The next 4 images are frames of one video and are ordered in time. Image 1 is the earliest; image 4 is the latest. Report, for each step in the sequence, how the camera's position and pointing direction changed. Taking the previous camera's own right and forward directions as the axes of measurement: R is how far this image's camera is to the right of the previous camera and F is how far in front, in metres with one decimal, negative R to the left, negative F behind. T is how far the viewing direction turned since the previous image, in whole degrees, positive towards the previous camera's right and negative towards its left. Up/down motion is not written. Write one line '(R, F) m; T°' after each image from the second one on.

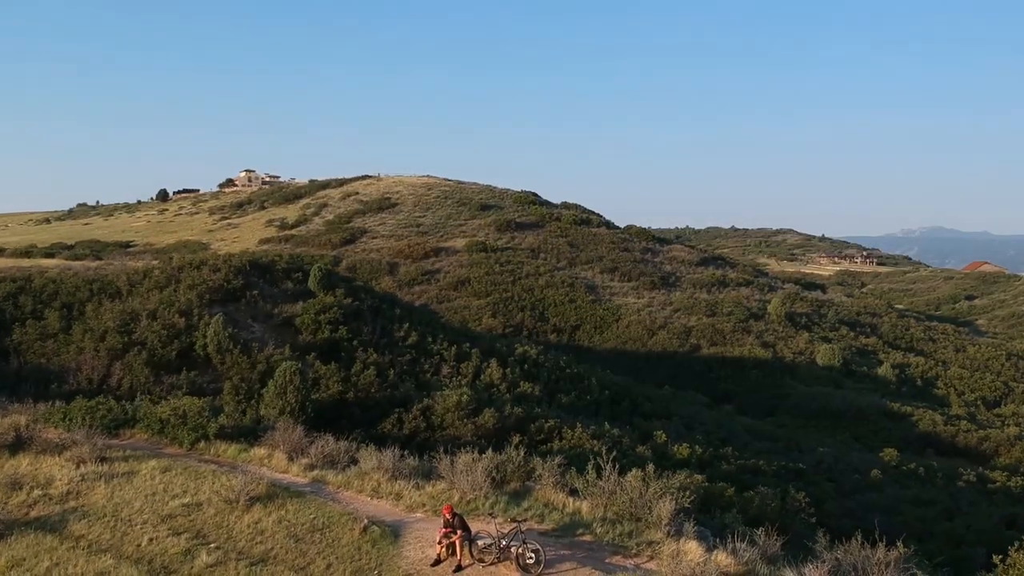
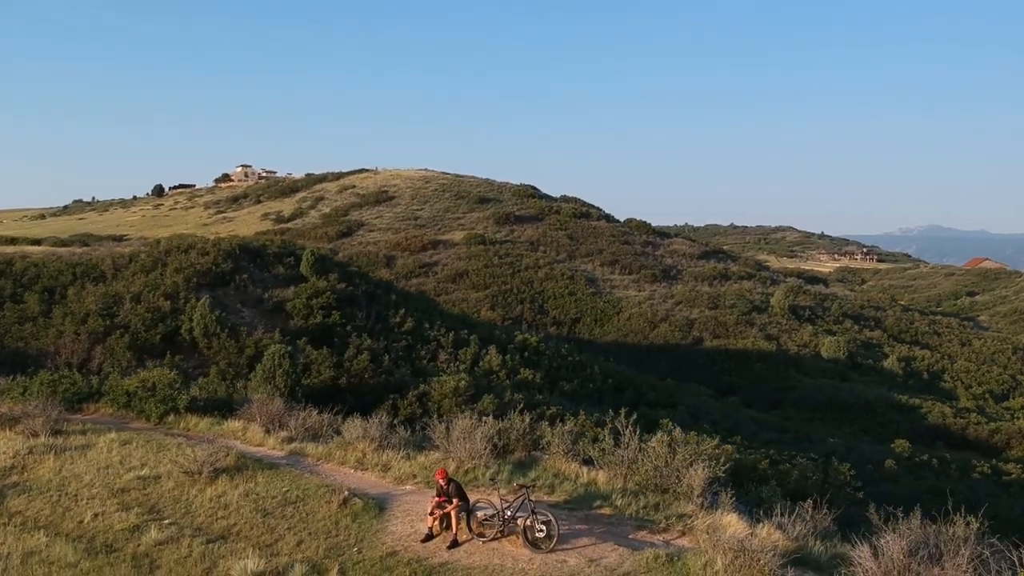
(-0.1, +1.6) m; 0°
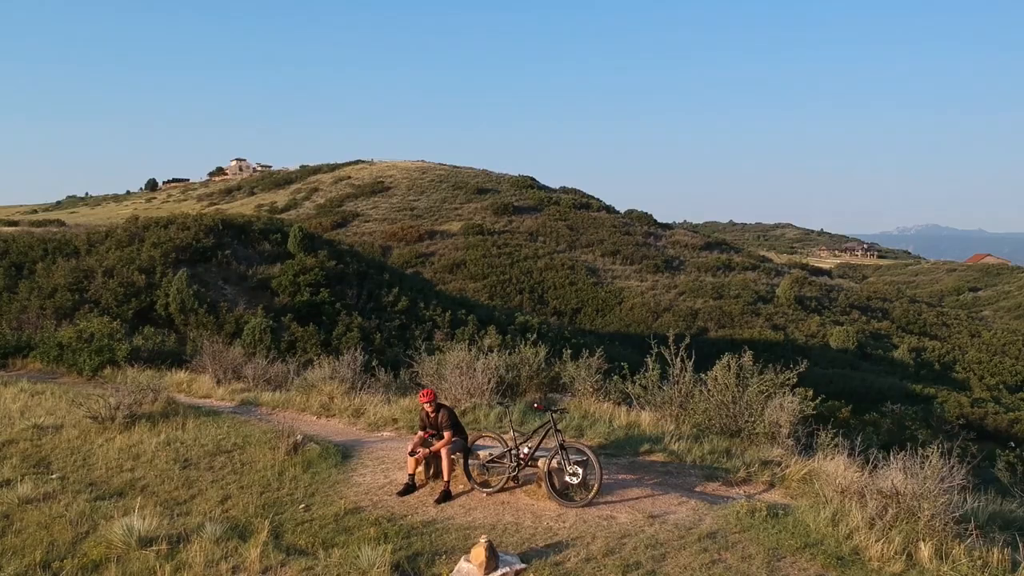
(-0.1, +2.5) m; 0°
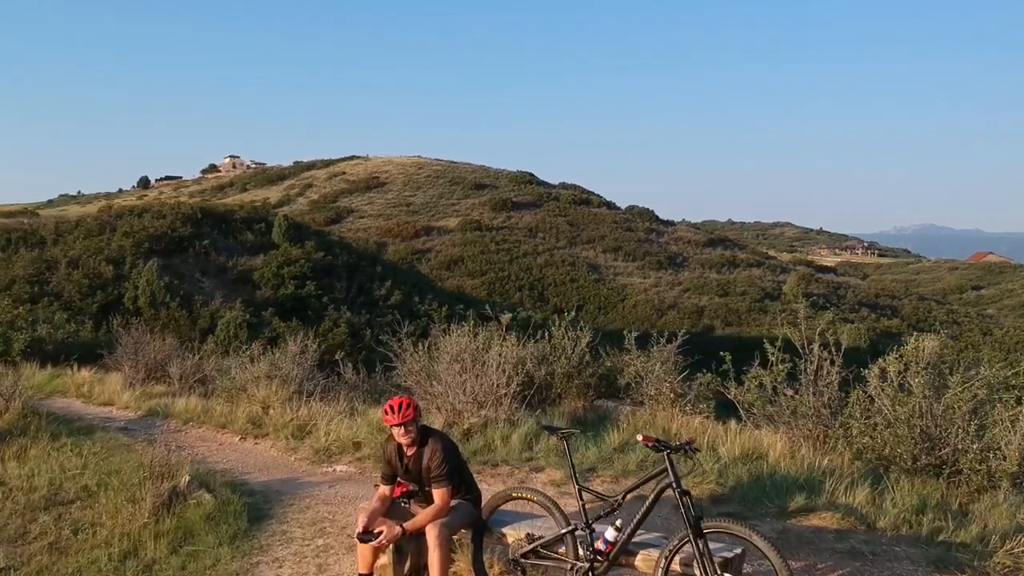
(-0.2, +2.8) m; 0°
